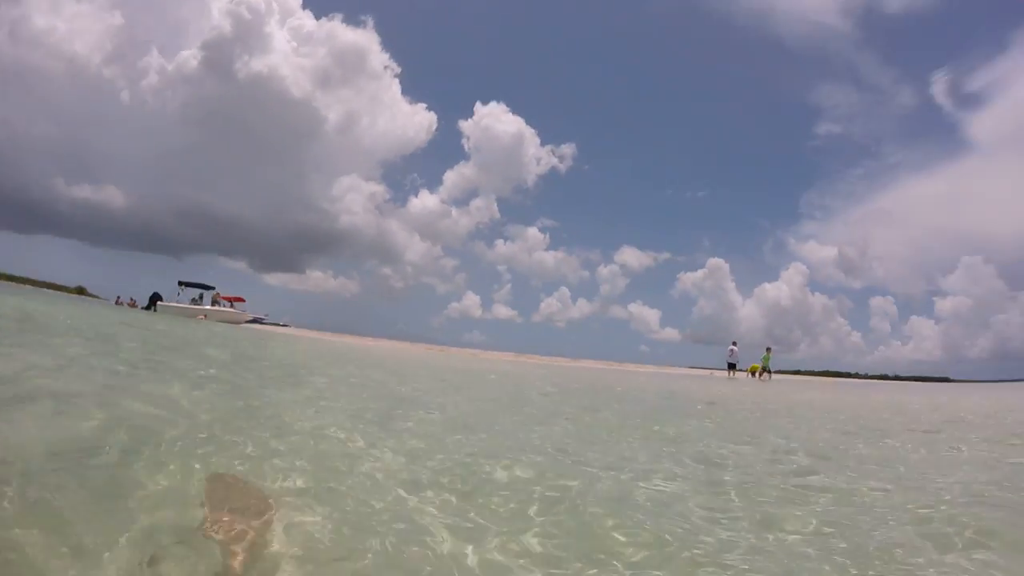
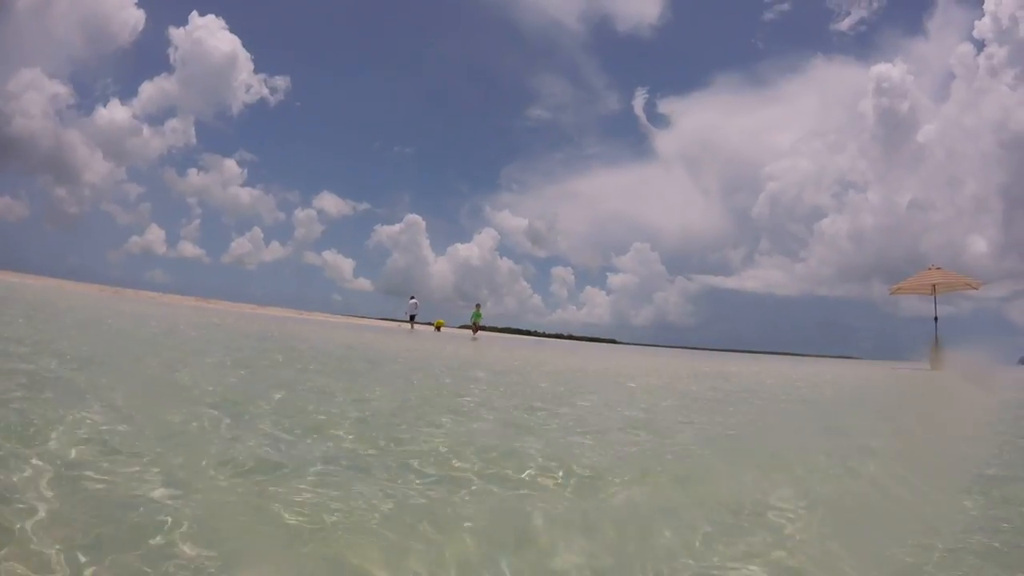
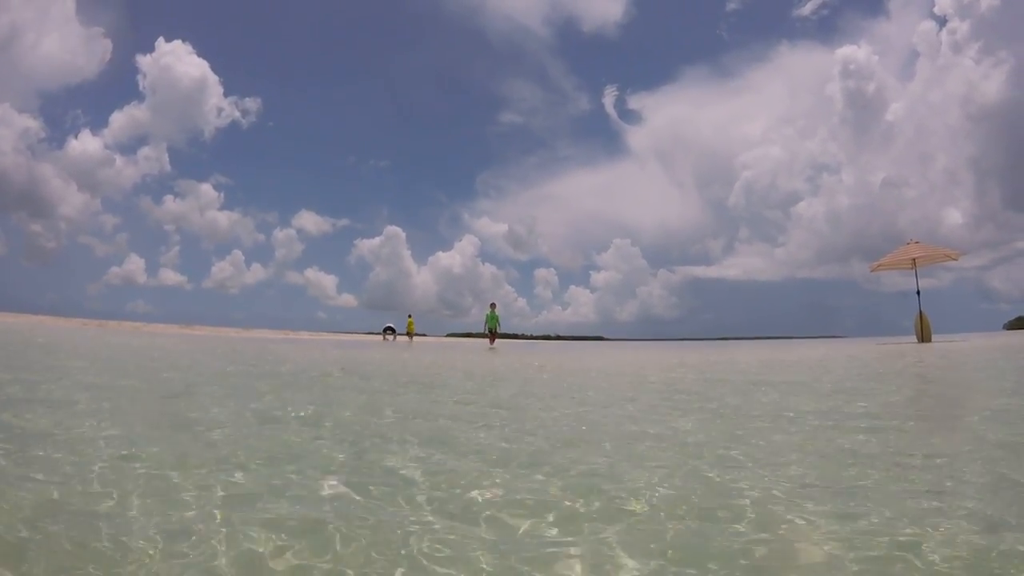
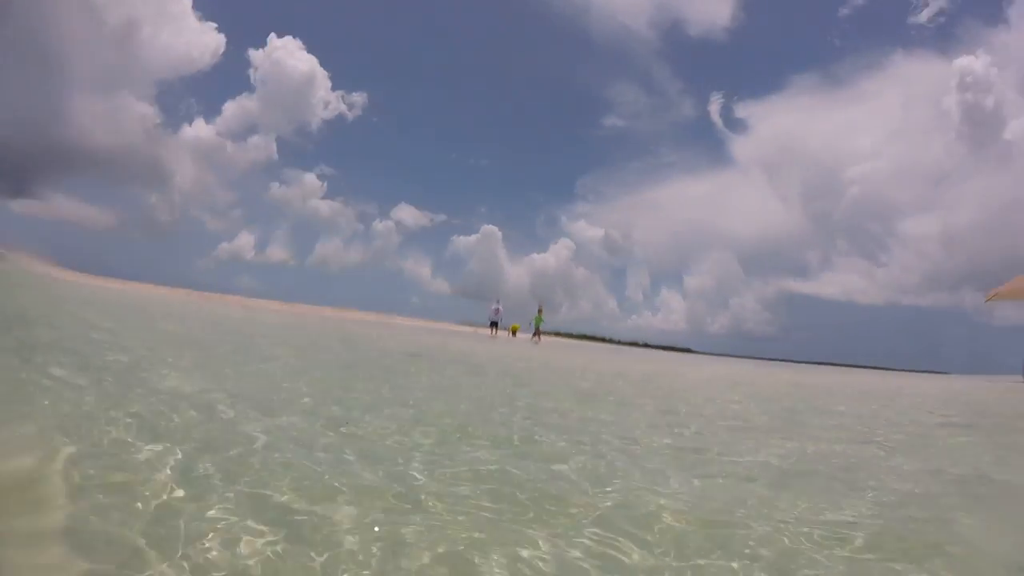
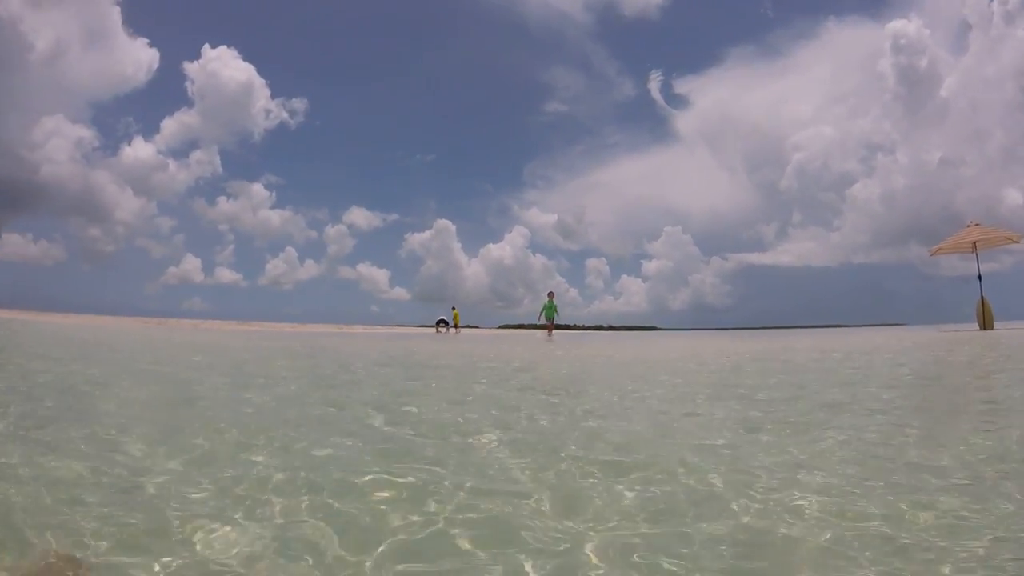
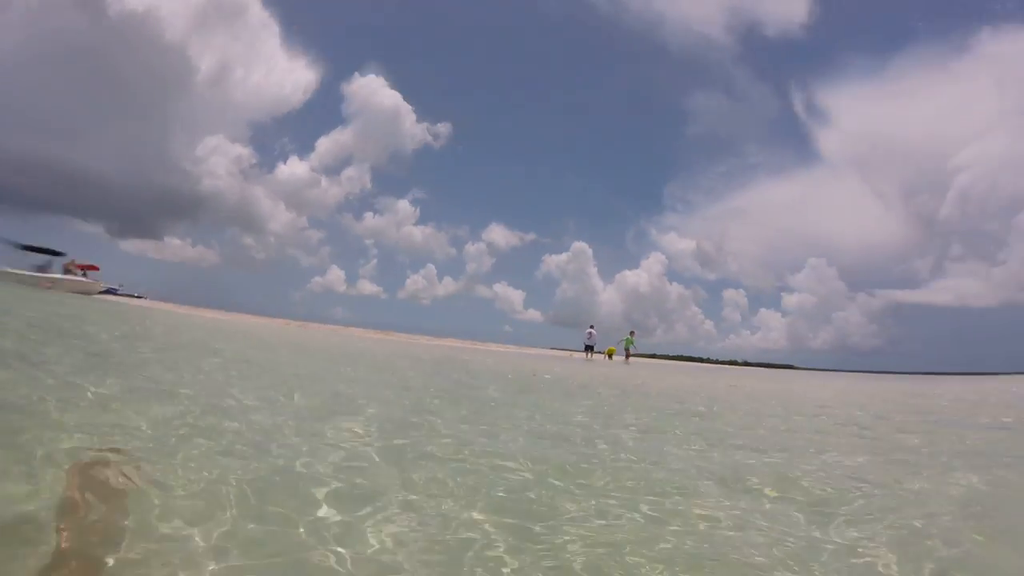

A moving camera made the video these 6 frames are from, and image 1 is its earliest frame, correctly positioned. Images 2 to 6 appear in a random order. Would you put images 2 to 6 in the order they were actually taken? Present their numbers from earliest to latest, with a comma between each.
6, 4, 2, 3, 5
